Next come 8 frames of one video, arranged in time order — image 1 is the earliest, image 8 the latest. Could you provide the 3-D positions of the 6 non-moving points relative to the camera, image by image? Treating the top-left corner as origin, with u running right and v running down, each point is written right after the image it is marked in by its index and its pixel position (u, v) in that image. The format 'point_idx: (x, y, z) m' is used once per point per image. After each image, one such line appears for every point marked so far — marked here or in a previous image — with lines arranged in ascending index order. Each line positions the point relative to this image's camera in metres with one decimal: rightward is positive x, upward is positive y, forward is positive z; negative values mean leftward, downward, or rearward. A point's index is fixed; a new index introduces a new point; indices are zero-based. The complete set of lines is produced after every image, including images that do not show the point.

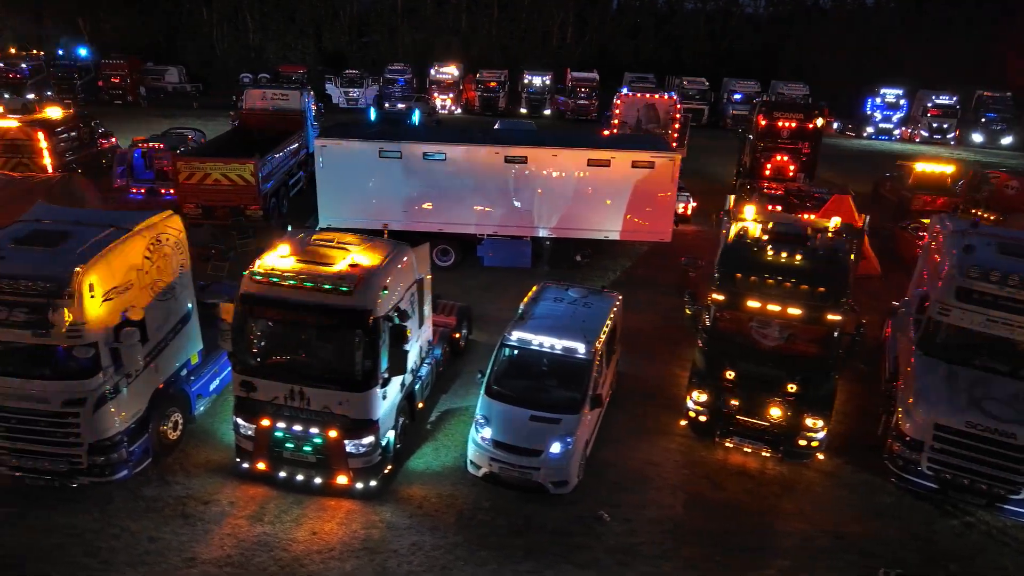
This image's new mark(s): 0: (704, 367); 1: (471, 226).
0: (+2.6, -1.1, +9.6) m
1: (-0.8, +1.4, +15.5) m
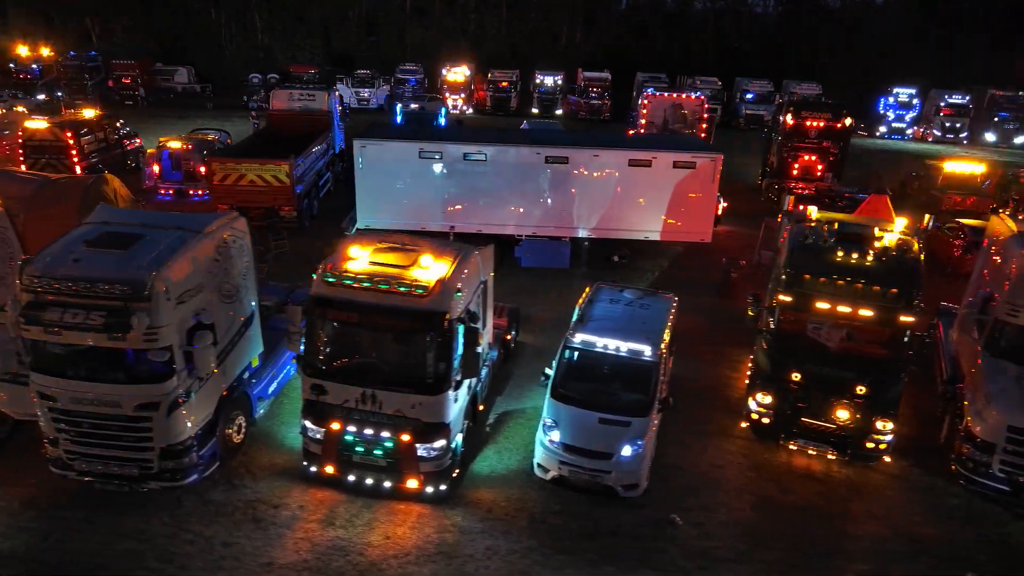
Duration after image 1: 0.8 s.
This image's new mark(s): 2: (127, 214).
0: (+3.5, -1.1, +9.5) m
1: (0.0, +1.3, +15.5) m
2: (-4.7, +0.9, +8.6) m
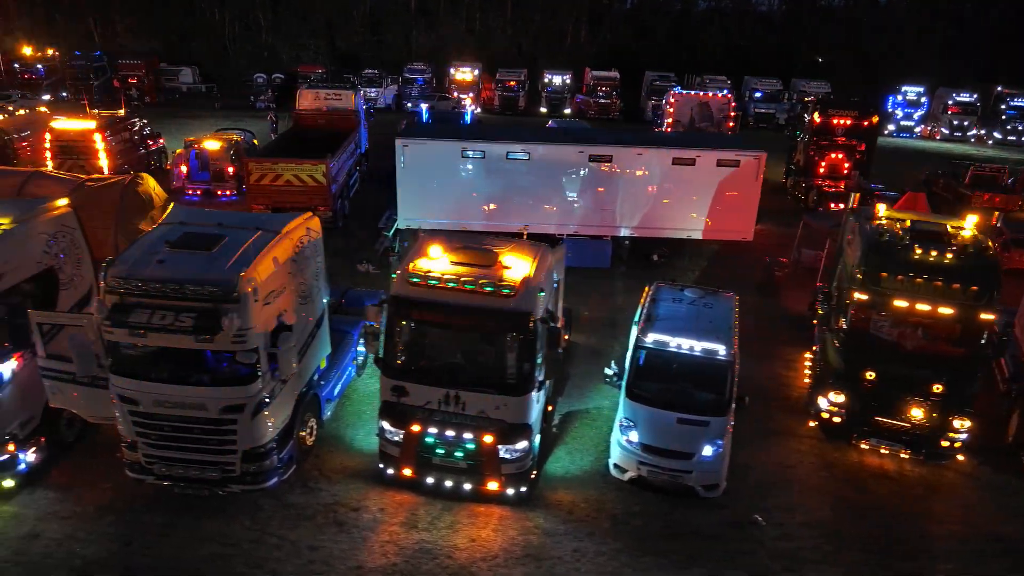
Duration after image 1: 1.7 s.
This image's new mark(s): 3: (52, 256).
0: (+4.4, -1.1, +9.5) m
1: (+0.9, +1.4, +15.4) m
2: (-3.8, +0.9, +8.5) m
3: (-5.5, +0.4, +8.5) m
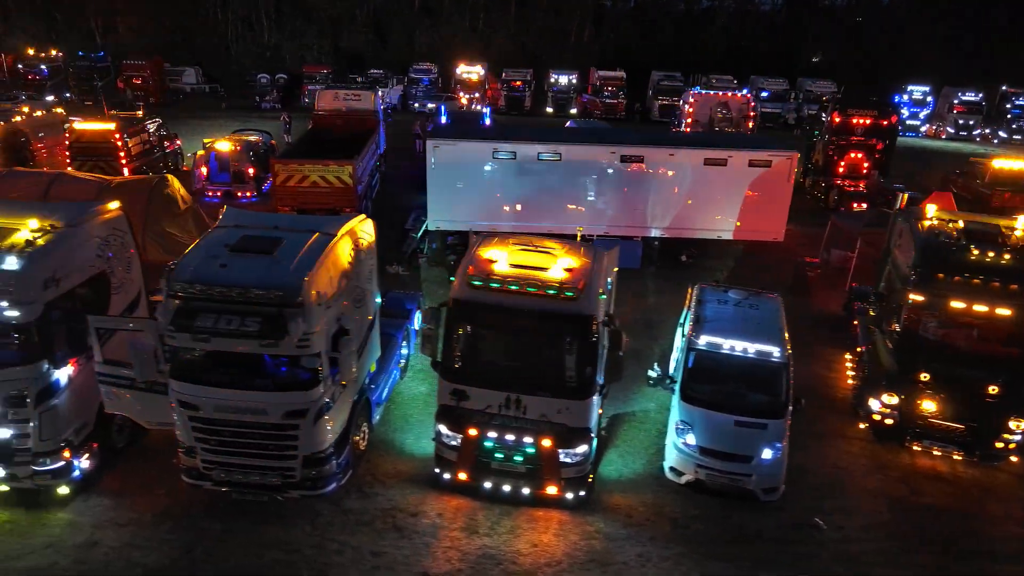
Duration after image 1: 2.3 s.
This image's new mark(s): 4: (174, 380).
0: (+5.1, -1.1, +9.5) m
1: (+1.5, +1.3, +15.3) m
2: (-3.1, +0.9, +8.4) m
3: (-4.8, +0.3, +8.4) m
4: (-3.6, -1.0, +7.5) m
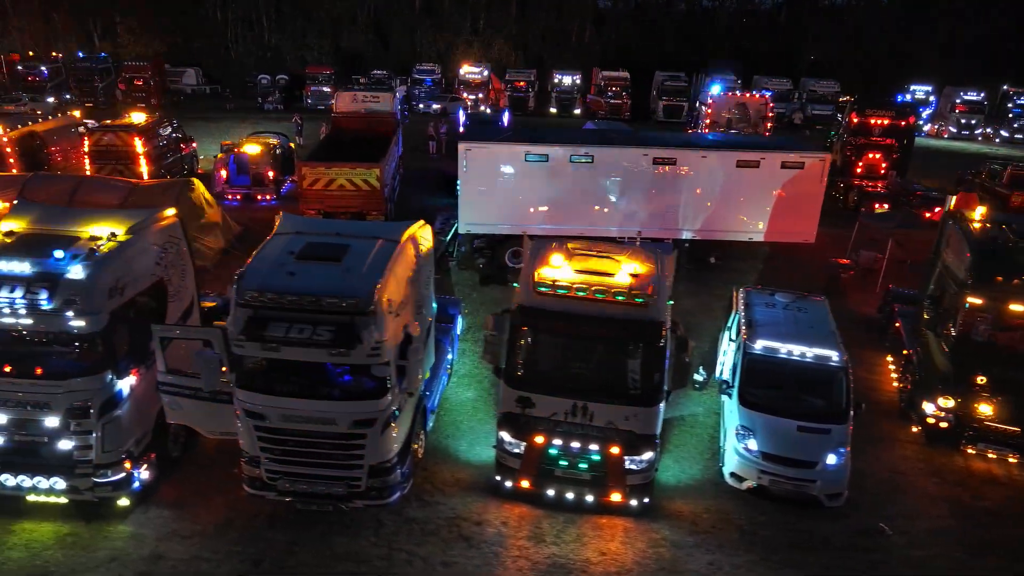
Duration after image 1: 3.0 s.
0: (+5.8, -1.1, +9.4) m
1: (+2.2, +1.3, +15.3) m
2: (-2.3, +0.8, +8.3) m
3: (-4.1, +0.2, +8.3) m
4: (-2.9, -1.1, +7.4) m
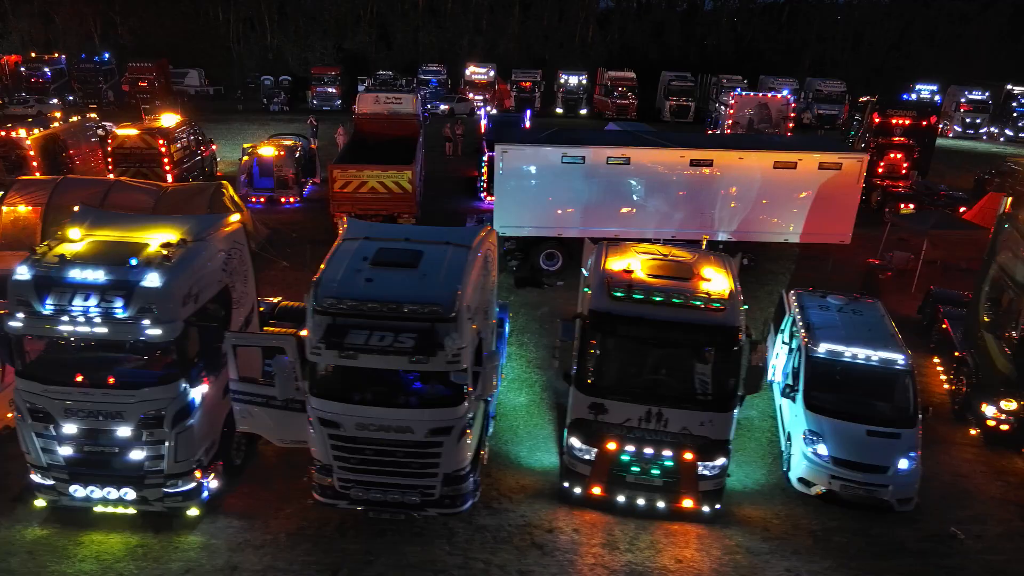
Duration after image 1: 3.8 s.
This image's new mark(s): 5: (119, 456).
0: (+6.6, -1.2, +9.4) m
1: (+2.9, +1.2, +15.2) m
2: (-1.5, +0.7, +8.2) m
3: (-3.3, +0.2, +8.1) m
4: (-2.0, -1.1, +7.3) m
5: (-4.1, -1.7, +7.3) m
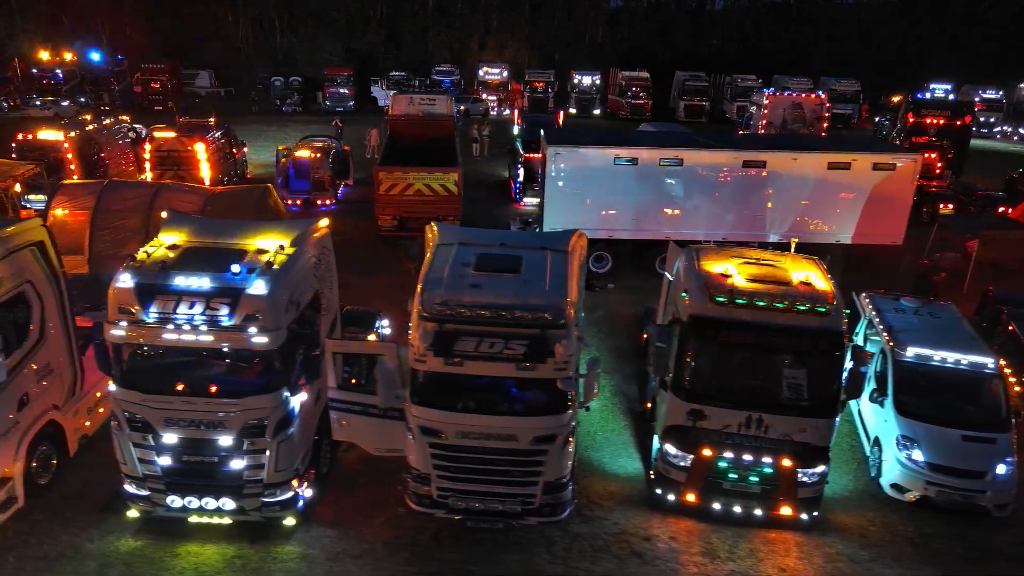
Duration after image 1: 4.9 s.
0: (+7.7, -1.2, +9.3) m
1: (+4.0, +1.2, +15.1) m
2: (-0.5, +0.6, +8.1) m
3: (-2.2, +0.1, +8.0) m
4: (-1.0, -1.2, +7.2) m
5: (-3.0, -1.8, +7.2) m
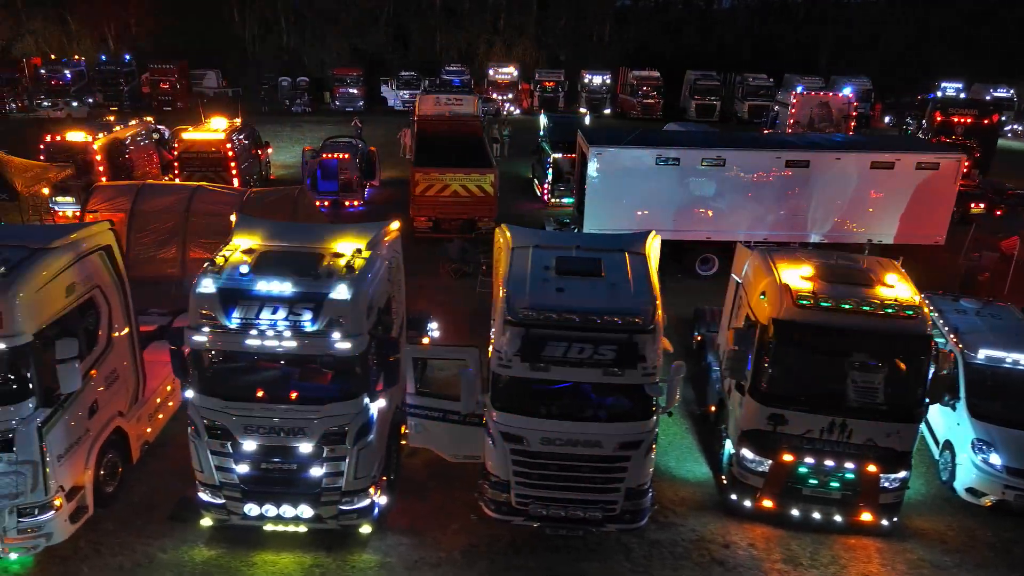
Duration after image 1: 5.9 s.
0: (+8.6, -1.2, +9.2) m
1: (+4.8, +1.2, +15.0) m
2: (+0.4, +0.6, +8.0) m
3: (-1.4, +0.1, +7.9) m
4: (-0.1, -1.2, +7.1) m
5: (-2.1, -1.9, +7.1) m
